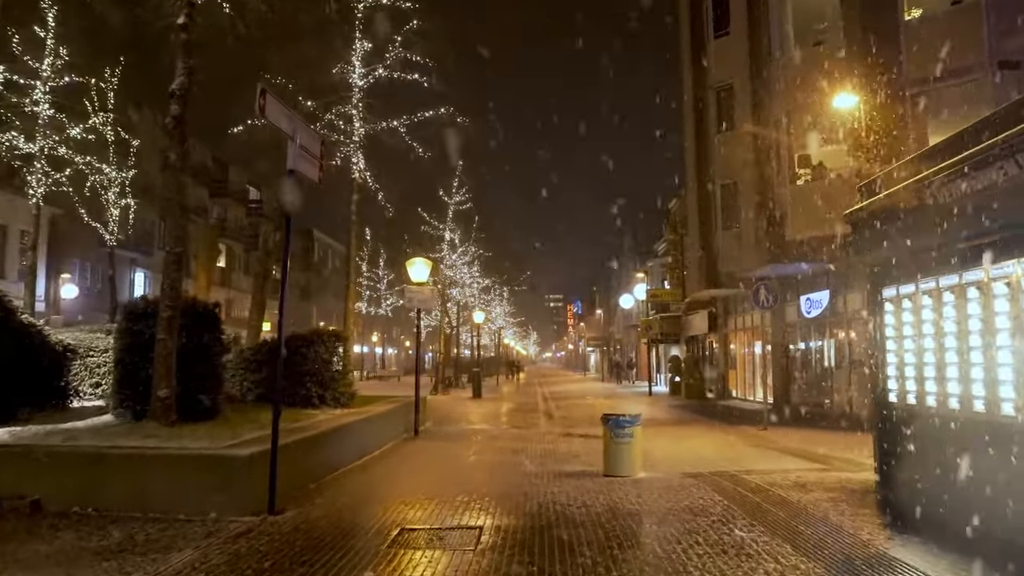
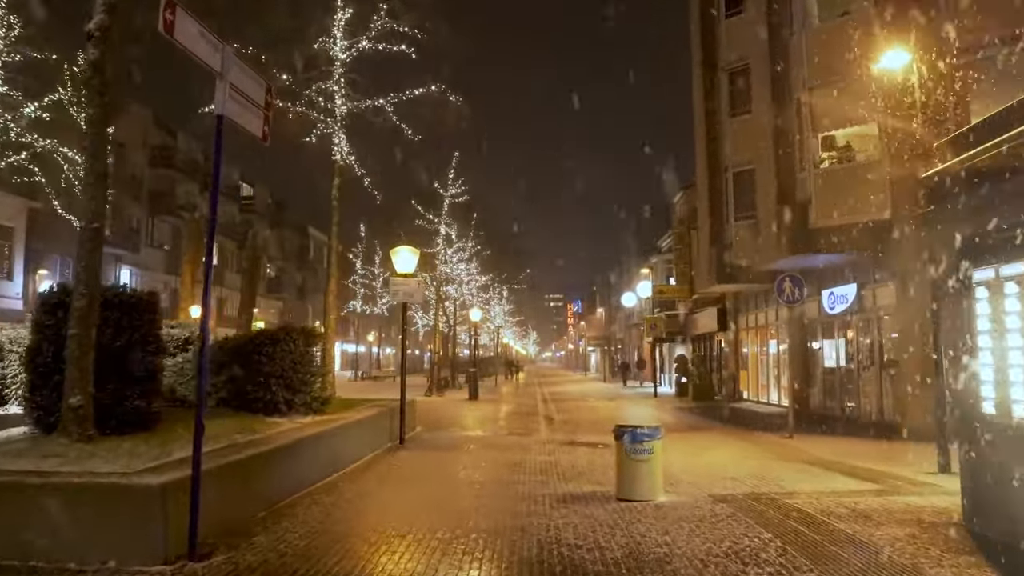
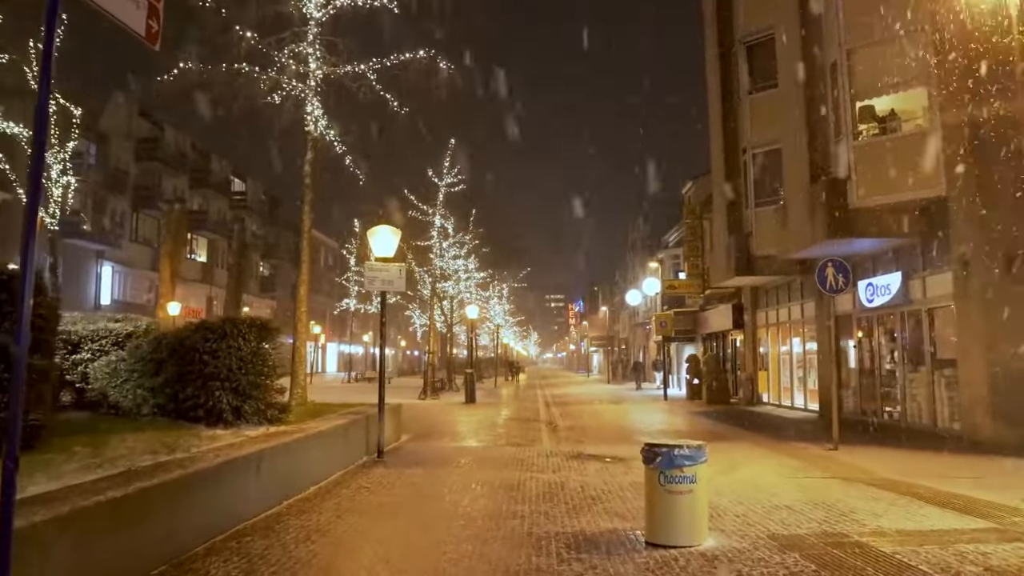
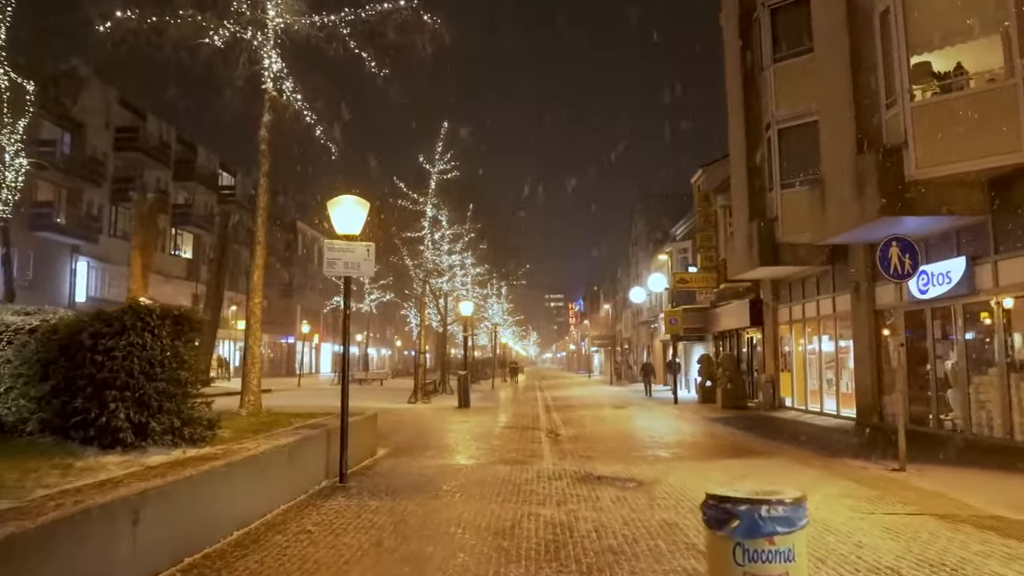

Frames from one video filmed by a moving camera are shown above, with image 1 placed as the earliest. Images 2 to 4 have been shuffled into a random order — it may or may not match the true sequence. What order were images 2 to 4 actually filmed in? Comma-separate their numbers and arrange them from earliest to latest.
2, 3, 4
